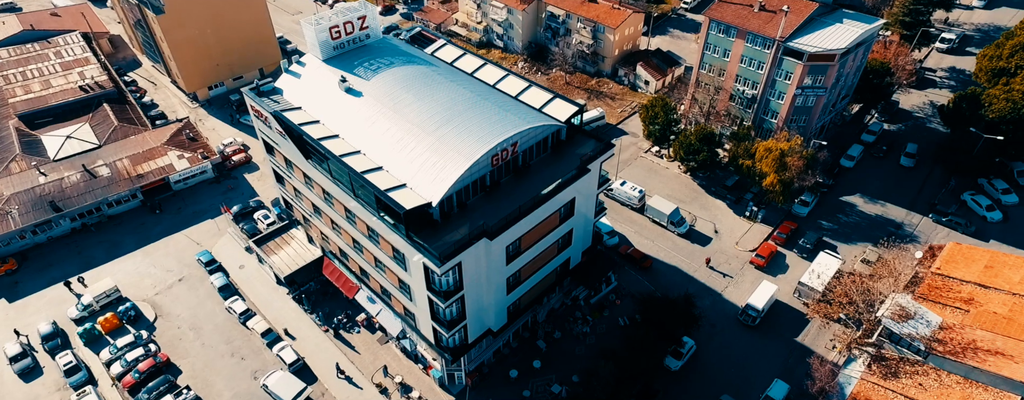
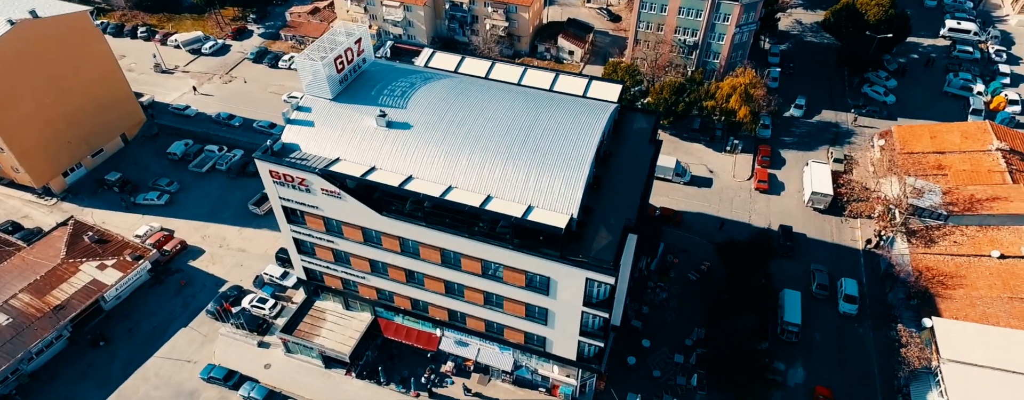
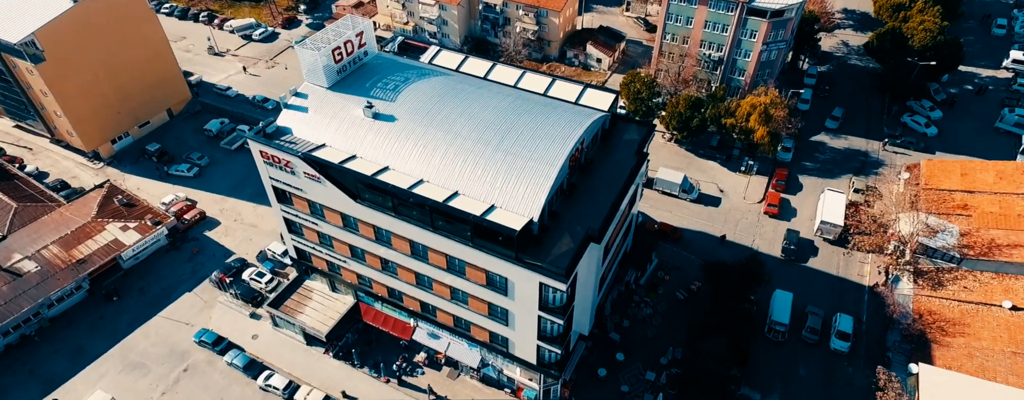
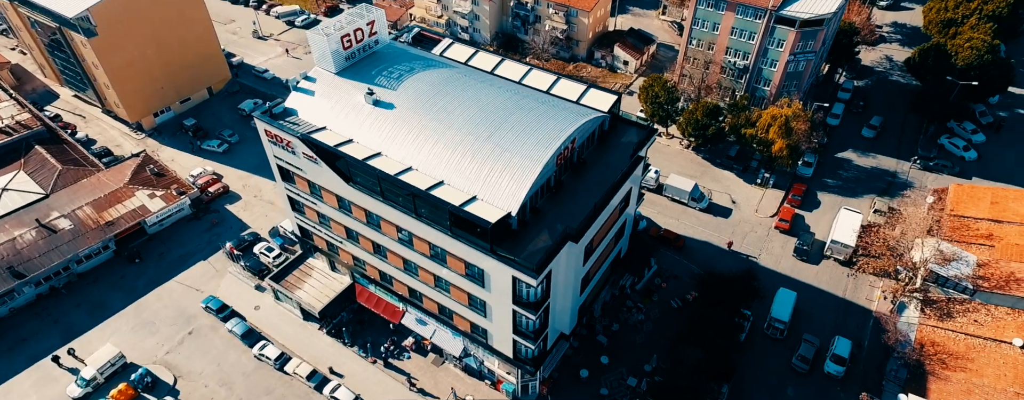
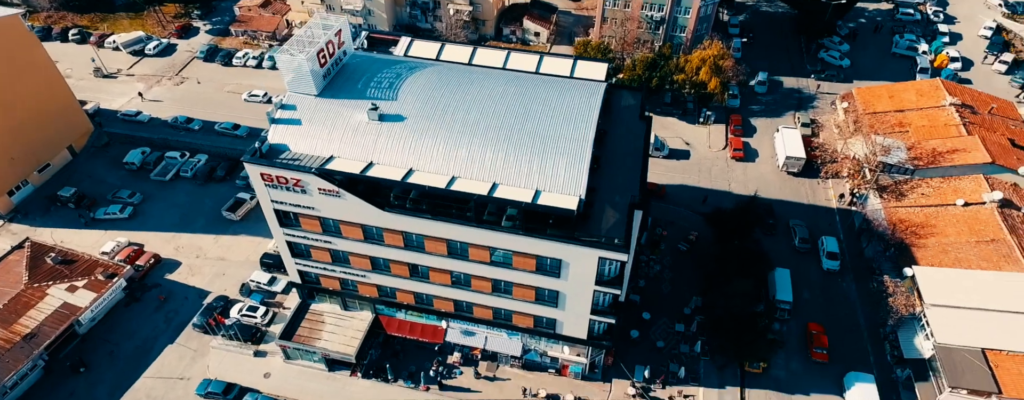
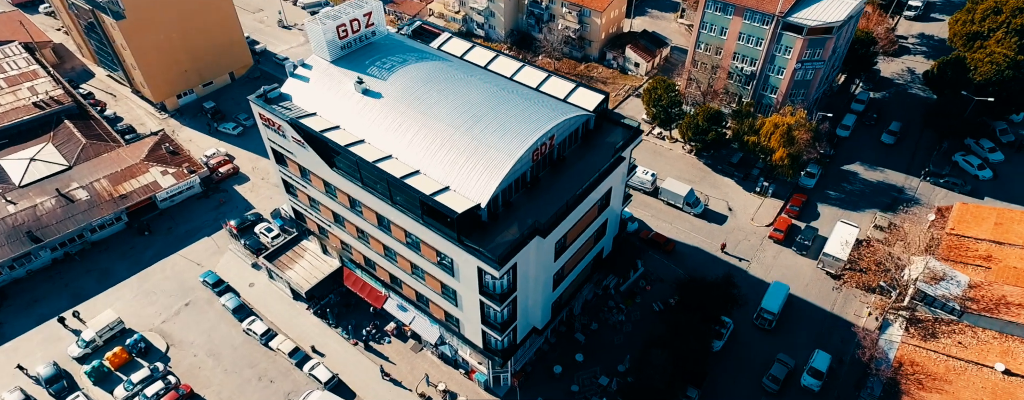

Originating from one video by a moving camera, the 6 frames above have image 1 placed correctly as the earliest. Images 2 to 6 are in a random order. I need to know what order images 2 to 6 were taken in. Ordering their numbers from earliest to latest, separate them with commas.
6, 4, 3, 2, 5
